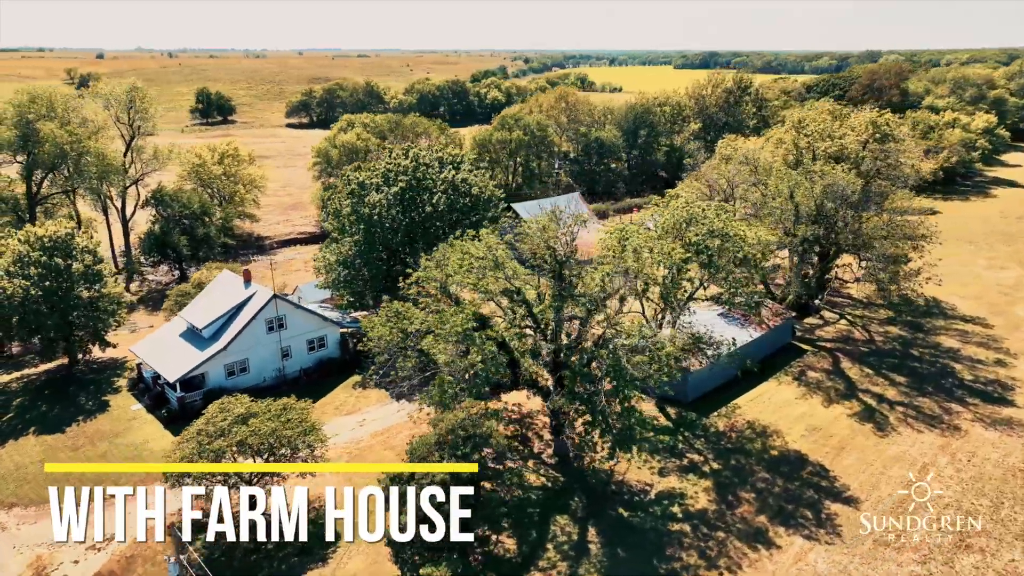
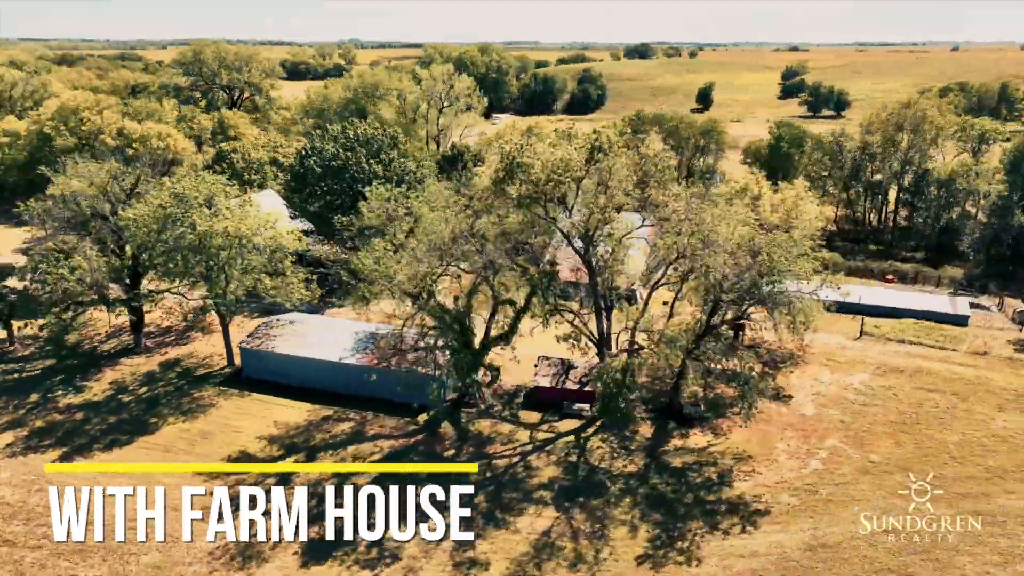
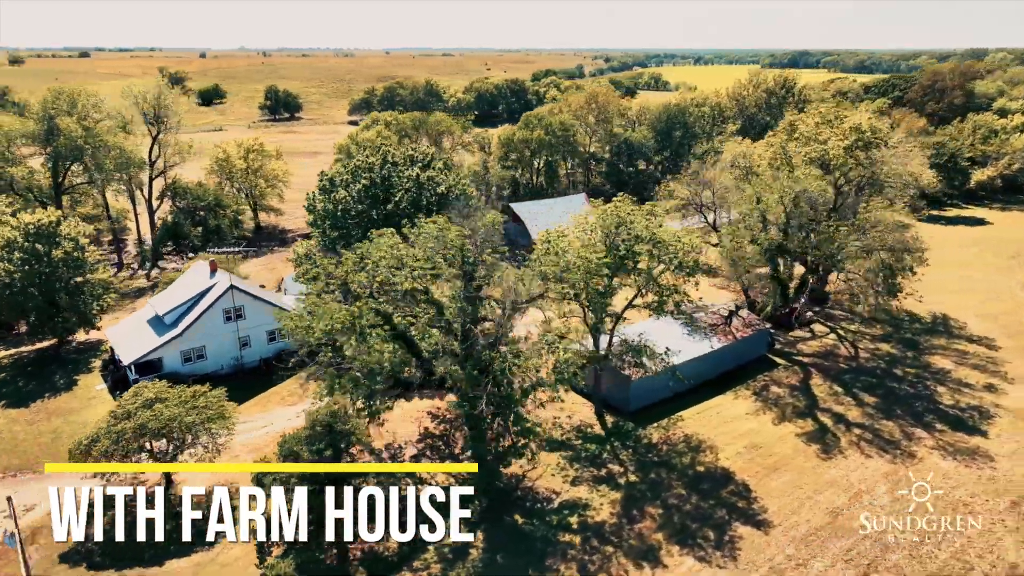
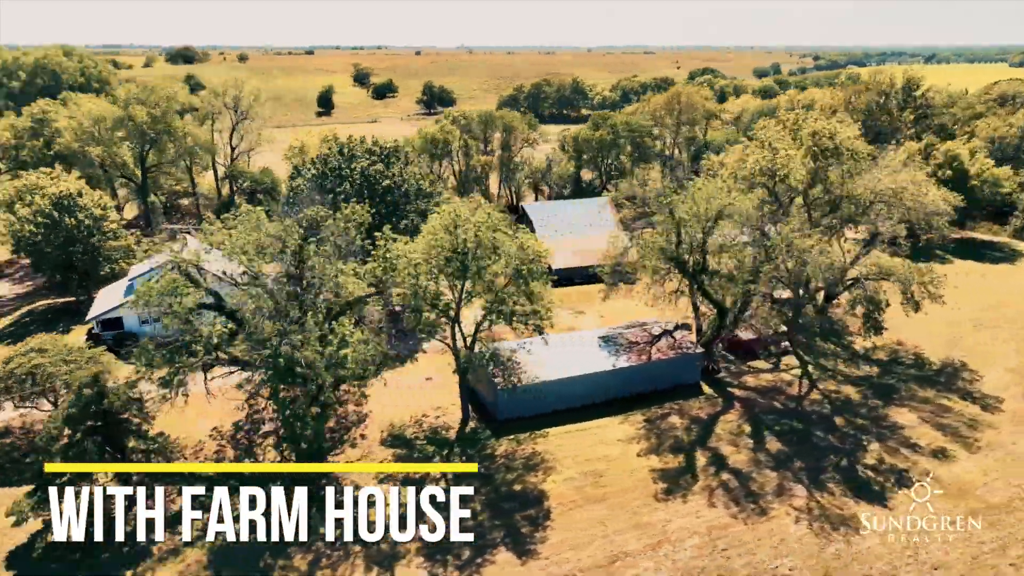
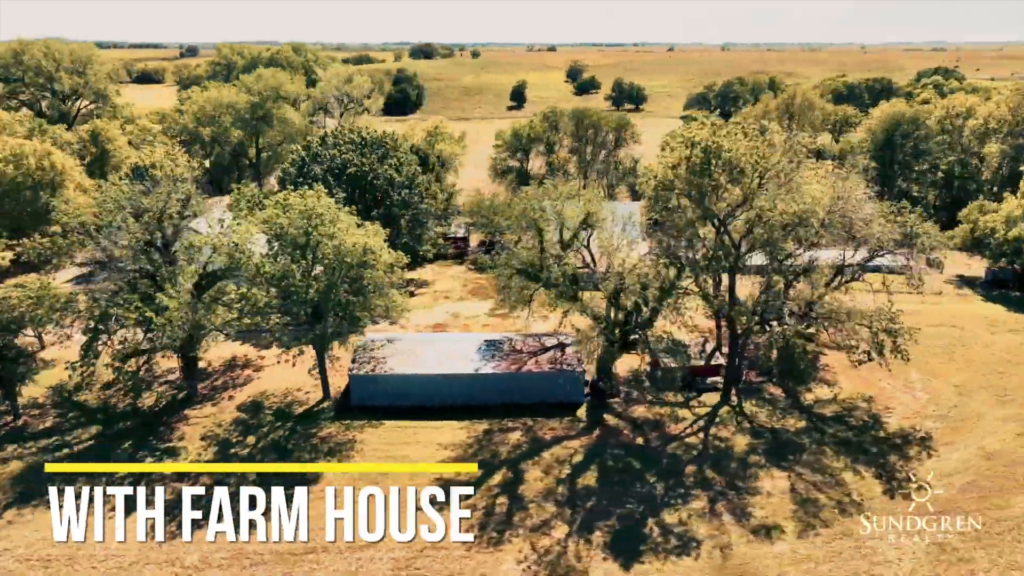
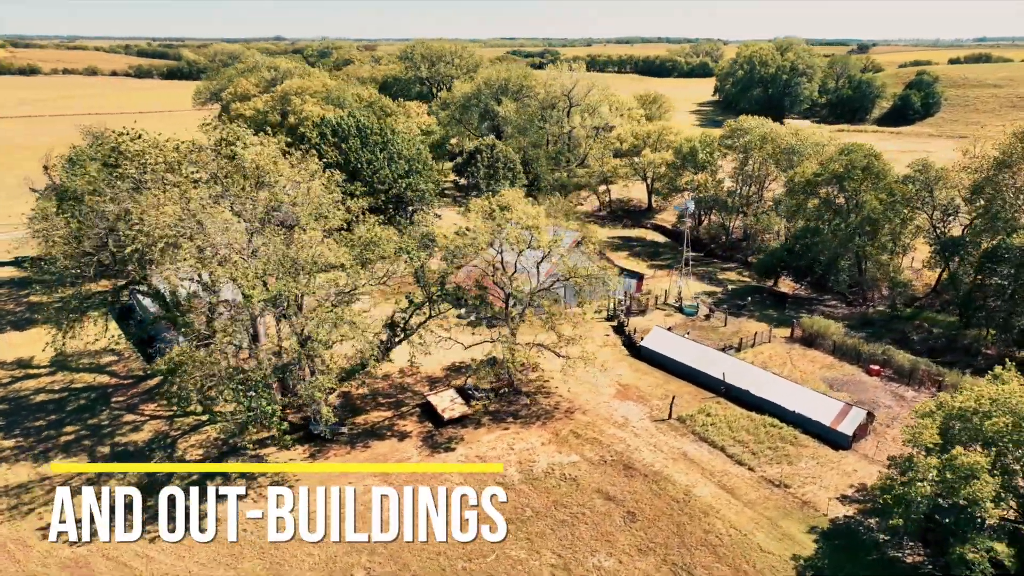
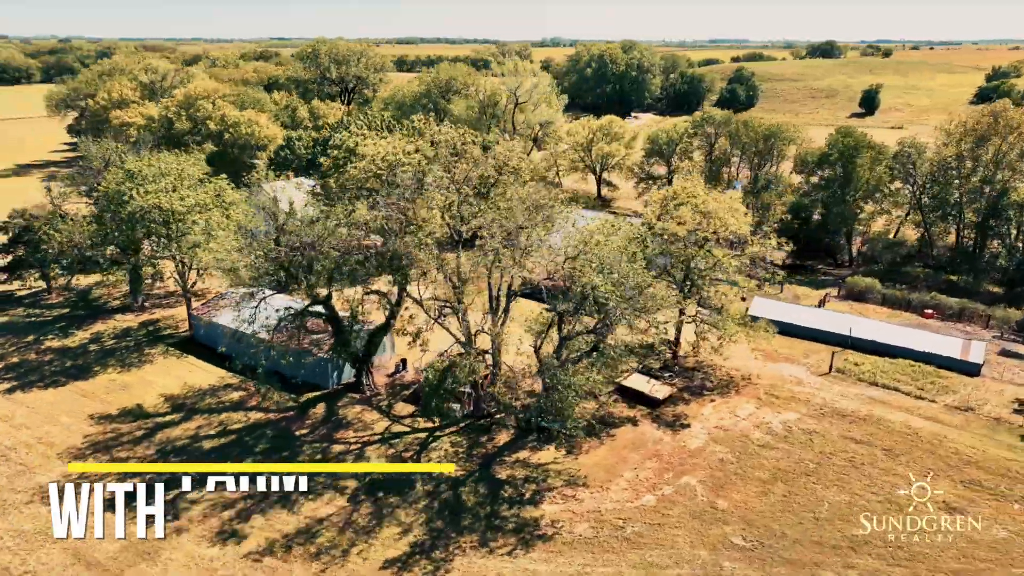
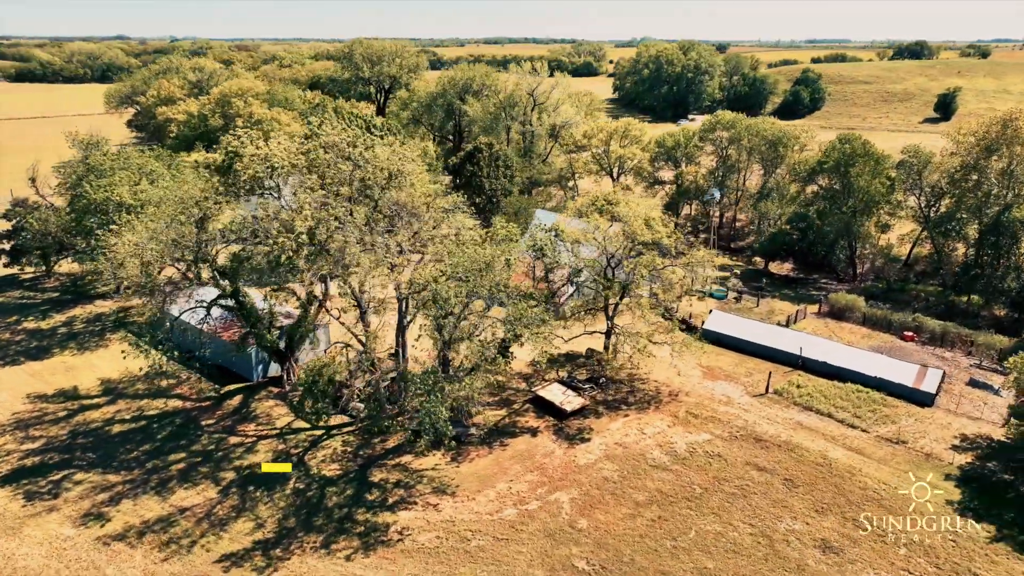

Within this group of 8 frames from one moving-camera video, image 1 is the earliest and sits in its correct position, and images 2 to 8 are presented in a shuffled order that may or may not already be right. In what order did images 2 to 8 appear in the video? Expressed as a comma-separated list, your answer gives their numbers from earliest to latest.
3, 4, 5, 2, 7, 8, 6
